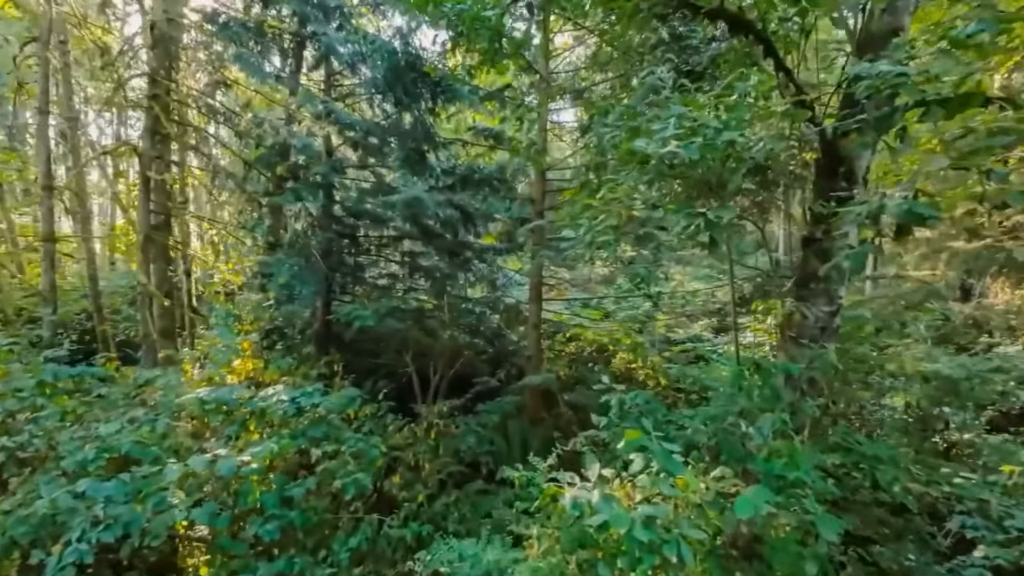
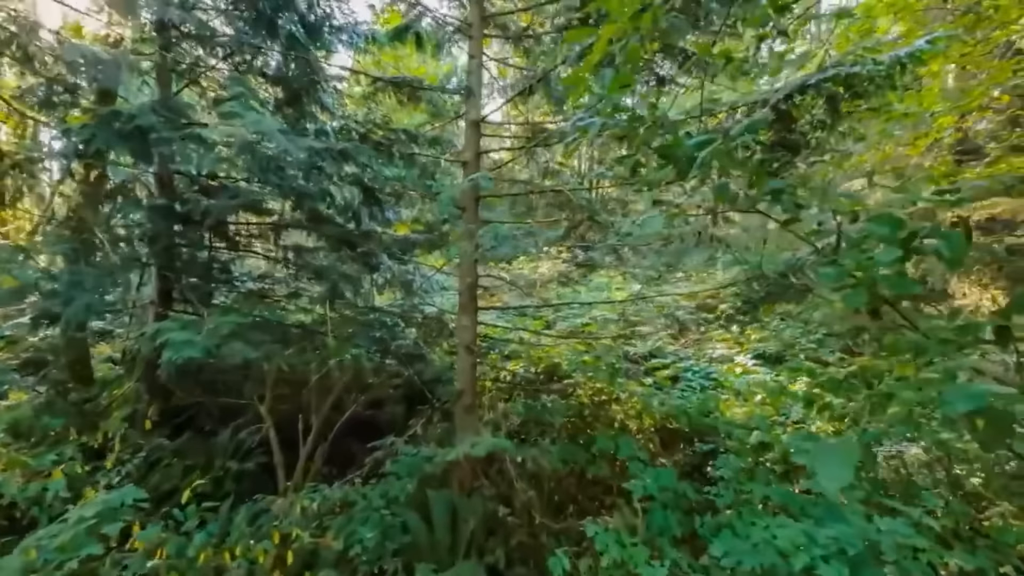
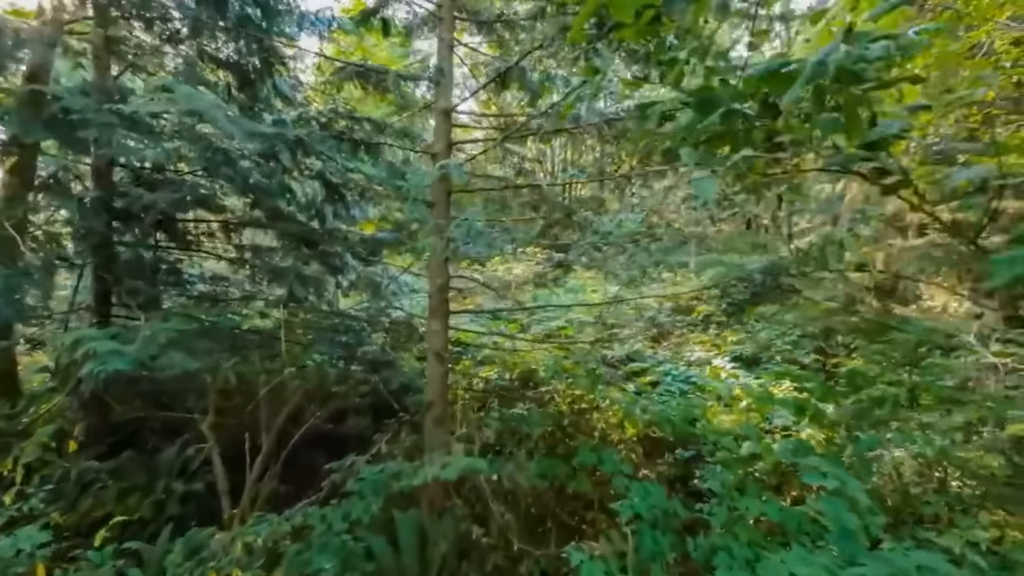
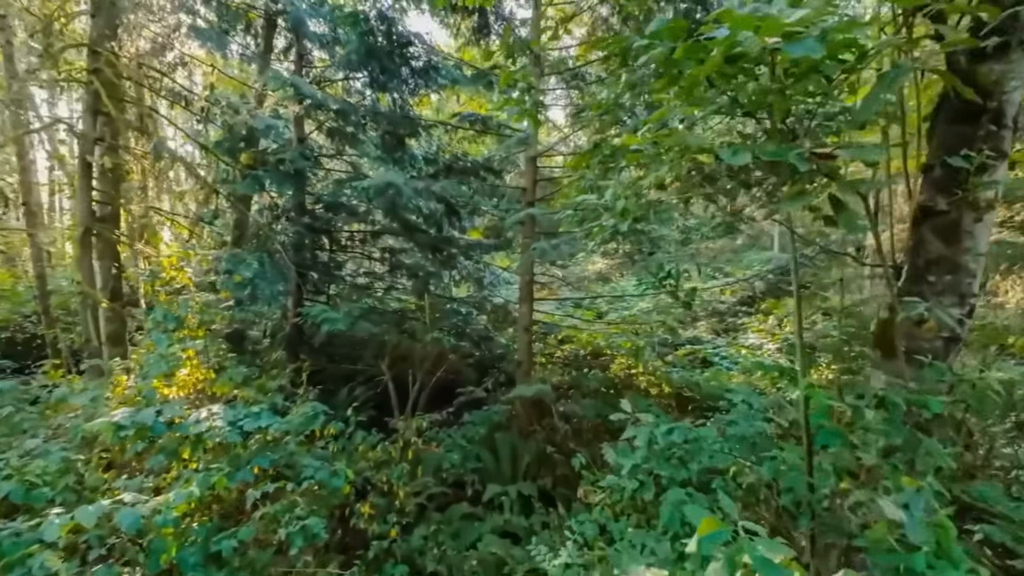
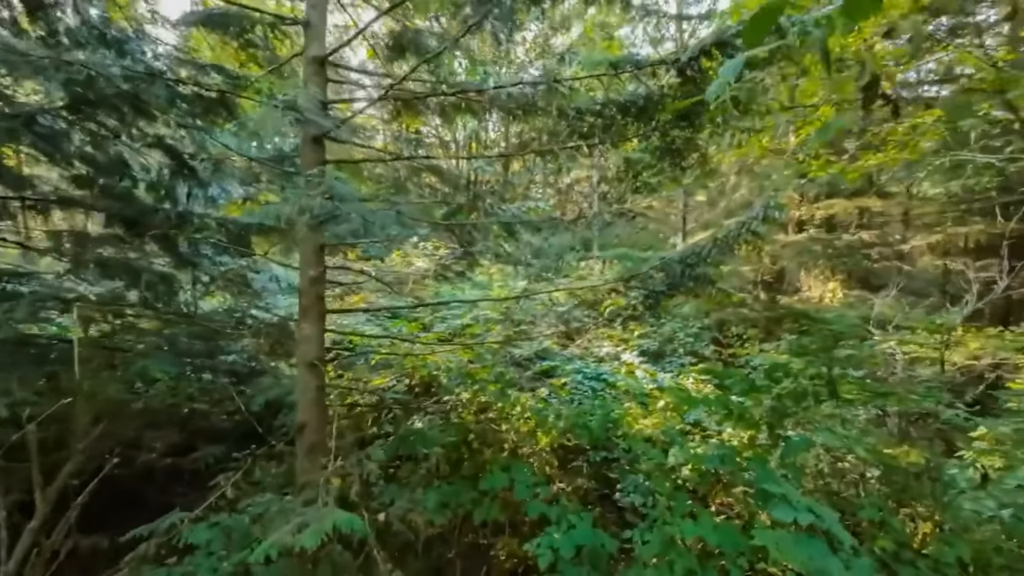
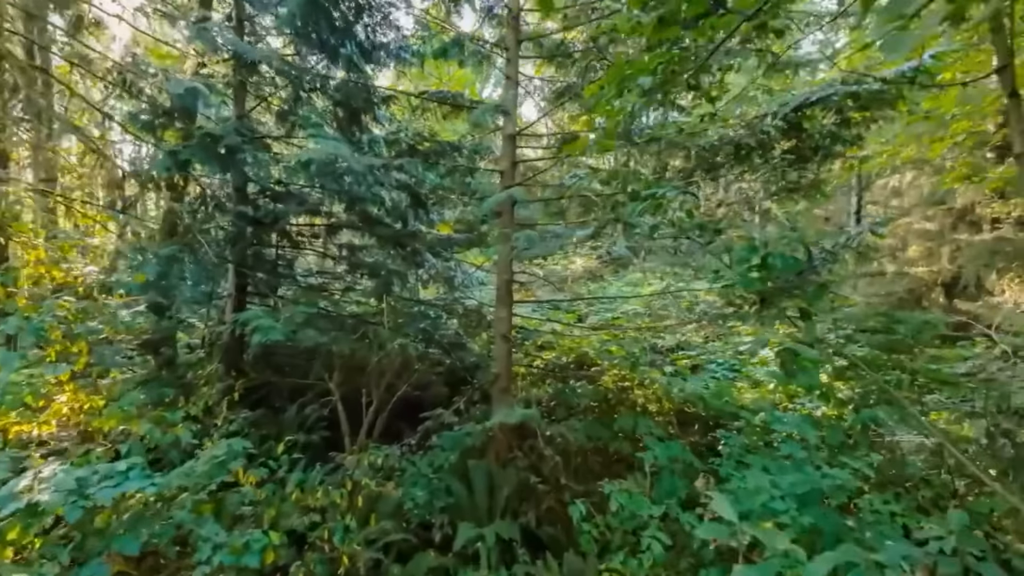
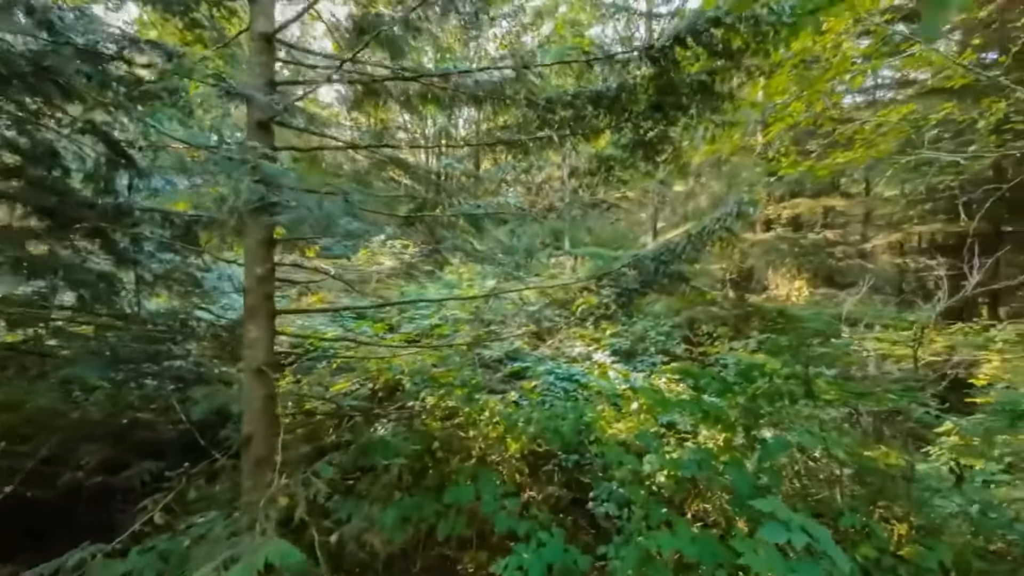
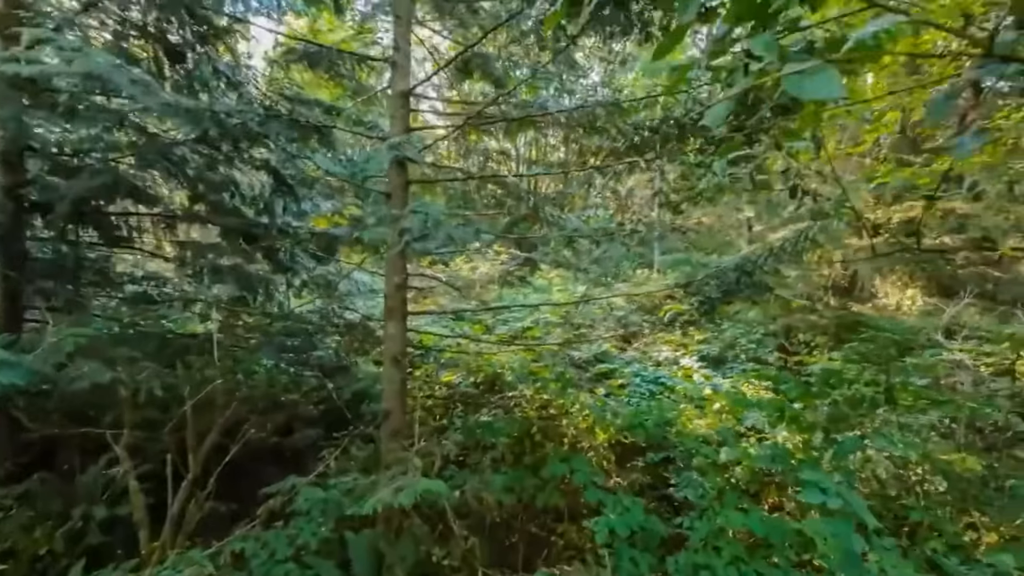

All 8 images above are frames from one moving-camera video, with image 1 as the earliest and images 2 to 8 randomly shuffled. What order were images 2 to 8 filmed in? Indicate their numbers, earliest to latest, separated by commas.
4, 6, 2, 3, 8, 5, 7
